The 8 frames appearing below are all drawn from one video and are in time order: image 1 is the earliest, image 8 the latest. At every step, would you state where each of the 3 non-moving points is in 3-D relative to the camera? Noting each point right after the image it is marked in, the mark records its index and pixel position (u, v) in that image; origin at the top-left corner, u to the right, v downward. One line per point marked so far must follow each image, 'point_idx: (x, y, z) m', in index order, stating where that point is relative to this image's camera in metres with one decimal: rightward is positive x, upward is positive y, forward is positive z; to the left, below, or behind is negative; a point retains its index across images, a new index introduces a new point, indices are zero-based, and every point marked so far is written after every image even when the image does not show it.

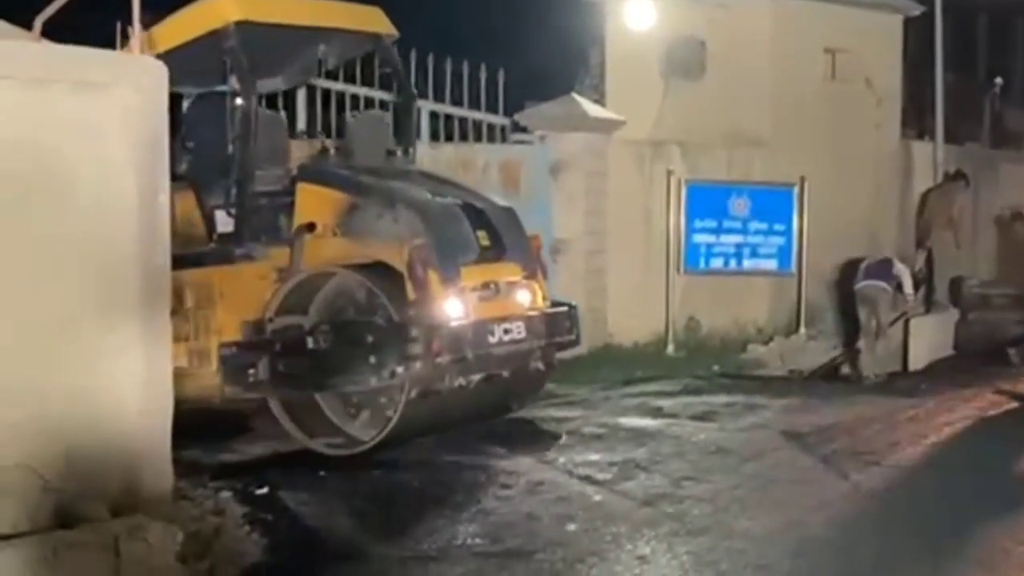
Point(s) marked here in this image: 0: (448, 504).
0: (-0.6, -2.1, +9.8) m
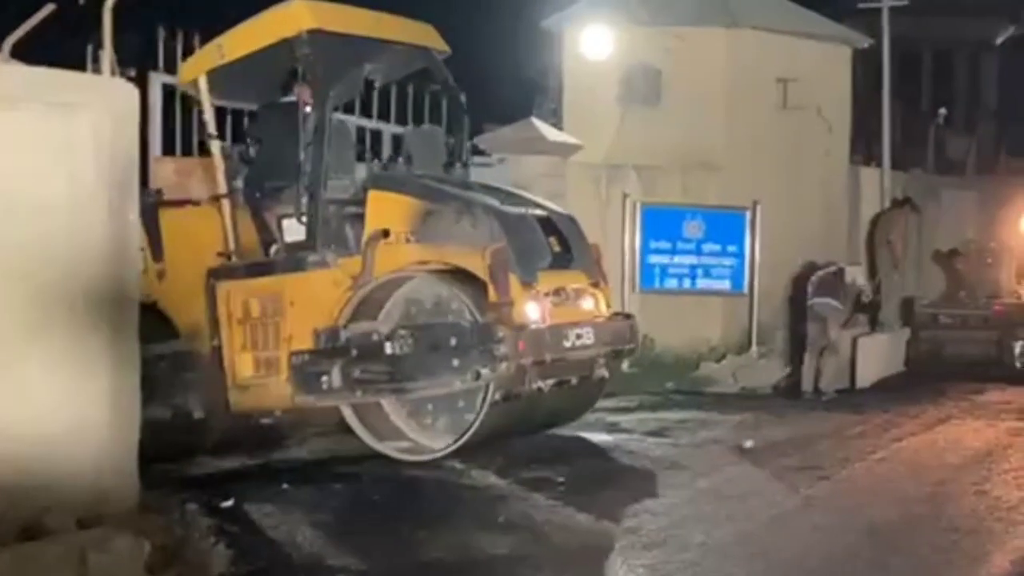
0: (-1.0, -2.3, +10.0) m
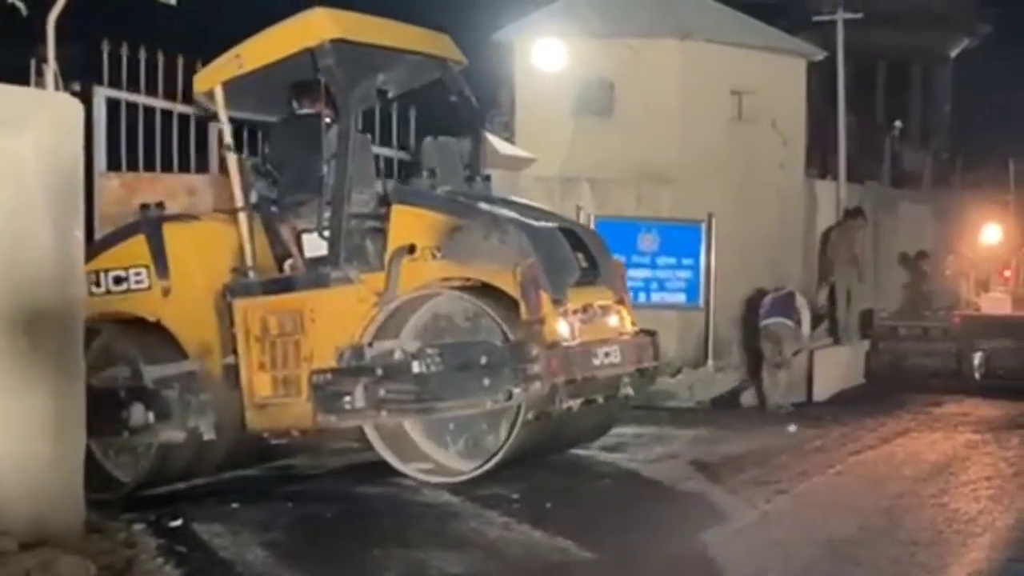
0: (-1.5, -2.4, +9.9) m
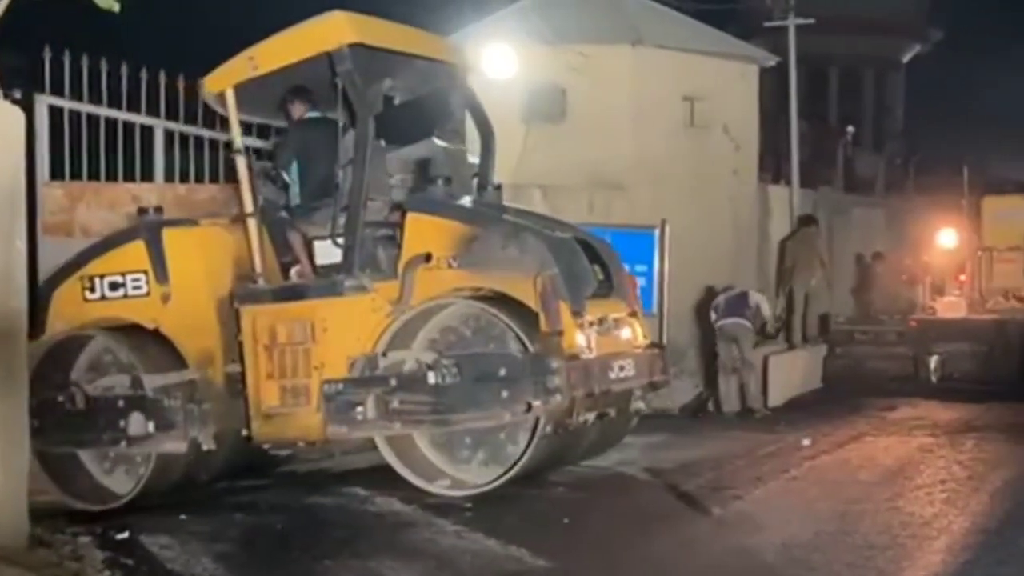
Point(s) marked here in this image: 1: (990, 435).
0: (-2.0, -2.5, +9.8) m
1: (+5.9, -1.8, +12.6) m
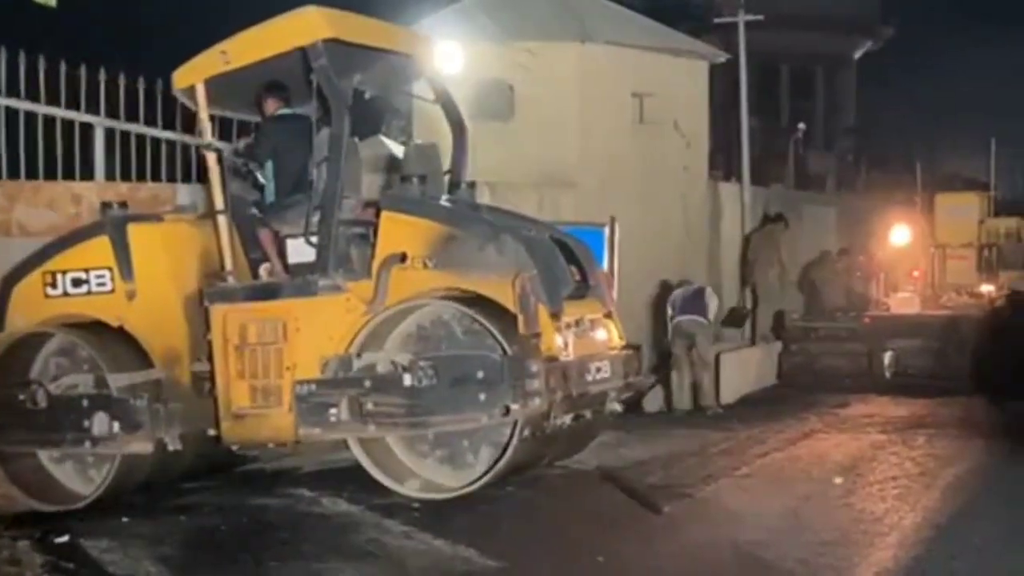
0: (-2.5, -2.5, +9.7) m
1: (+5.3, -1.8, +12.6) m
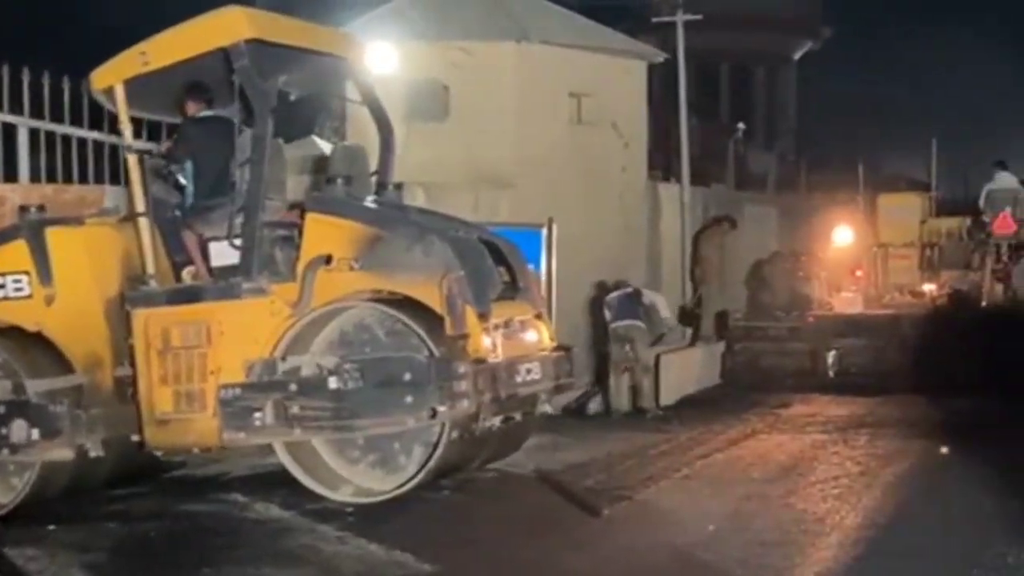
0: (-3.1, -2.5, +9.6) m
1: (+4.6, -1.8, +12.6) m
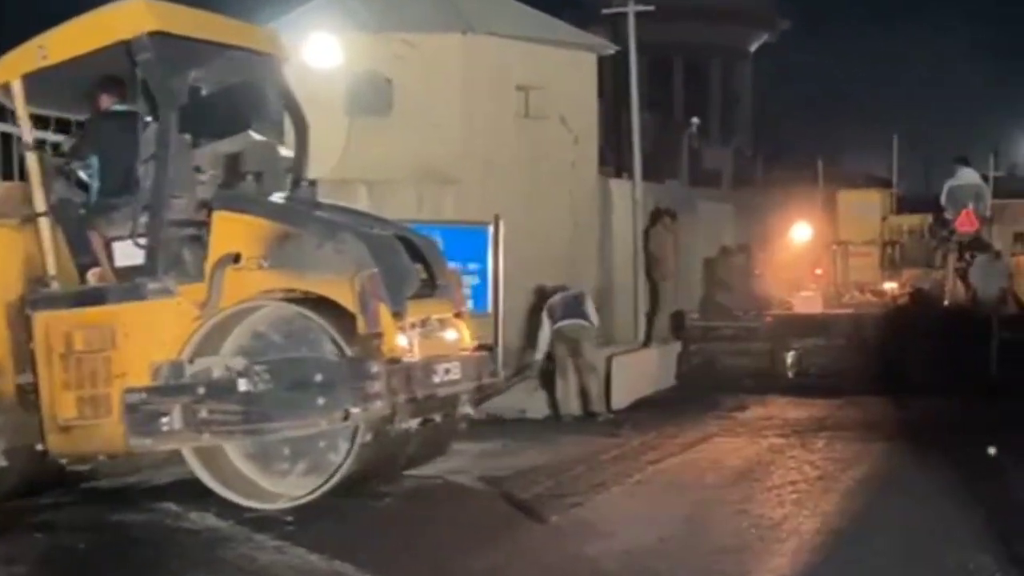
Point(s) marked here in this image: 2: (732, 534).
0: (-3.7, -2.5, +9.2) m
1: (+4.0, -1.8, +12.3) m
2: (+2.1, -2.4, +9.9) m
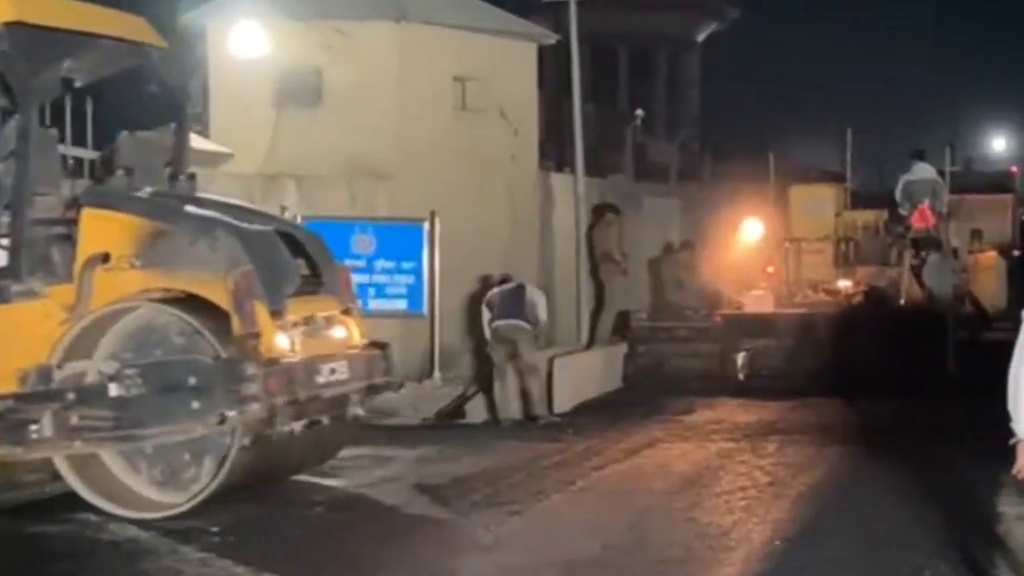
0: (-4.3, -2.5, +8.7) m
1: (+3.4, -1.7, +11.9) m
2: (+1.4, -2.4, +9.5) m
